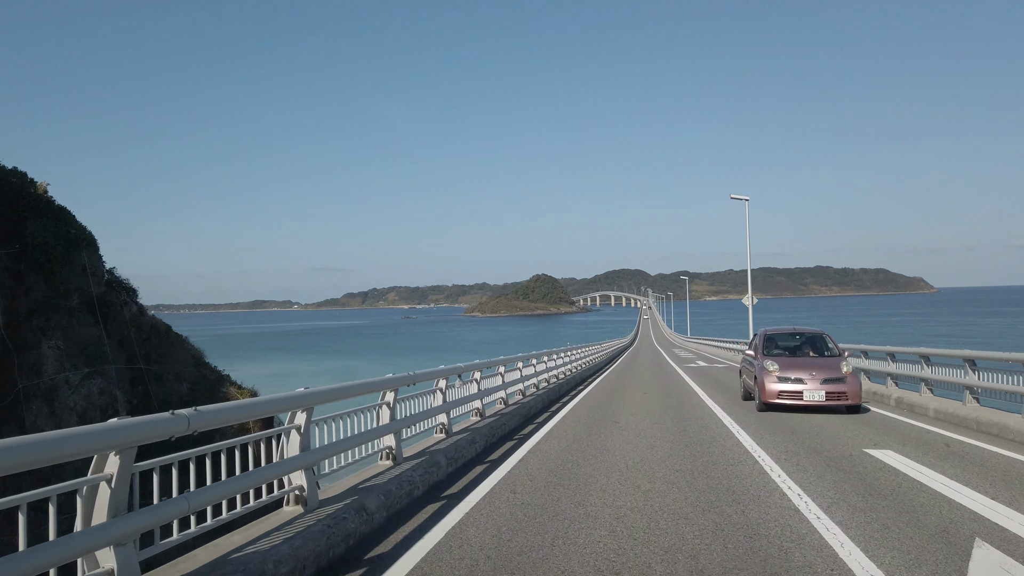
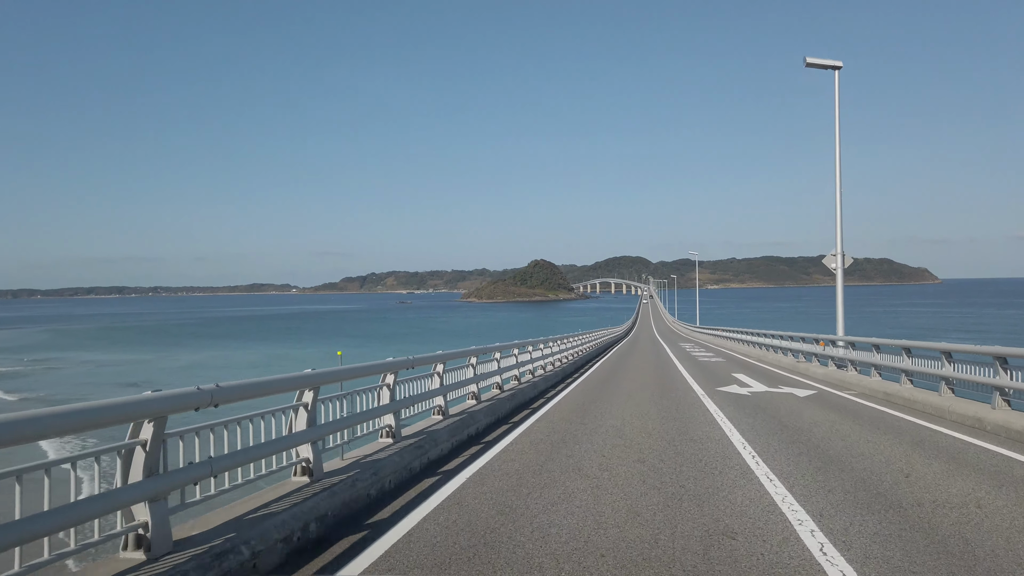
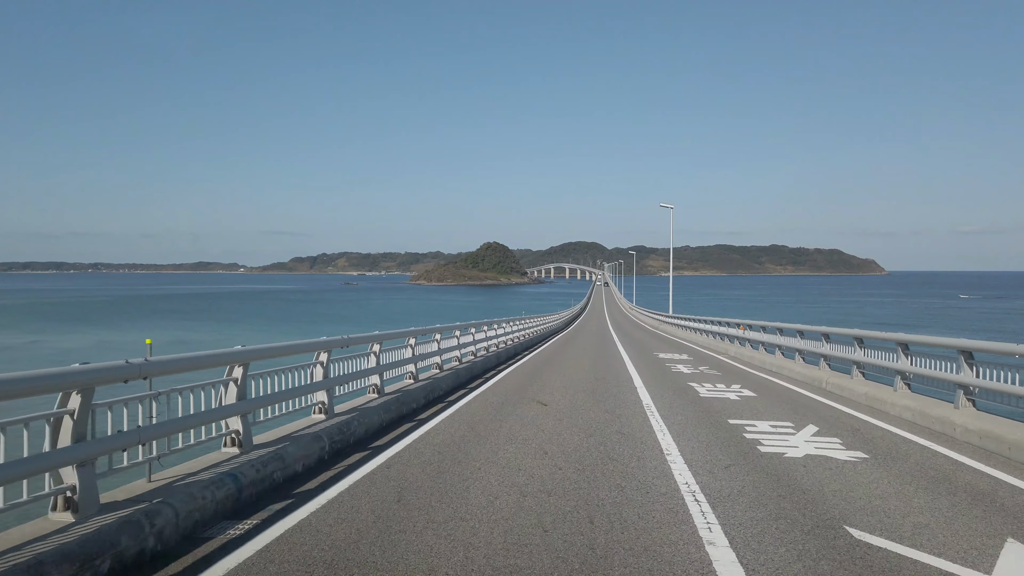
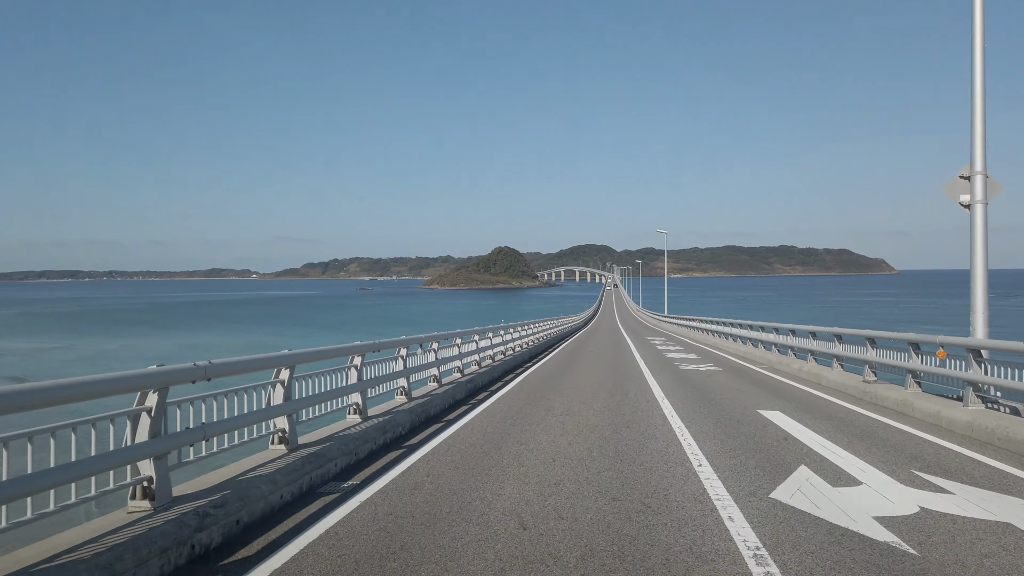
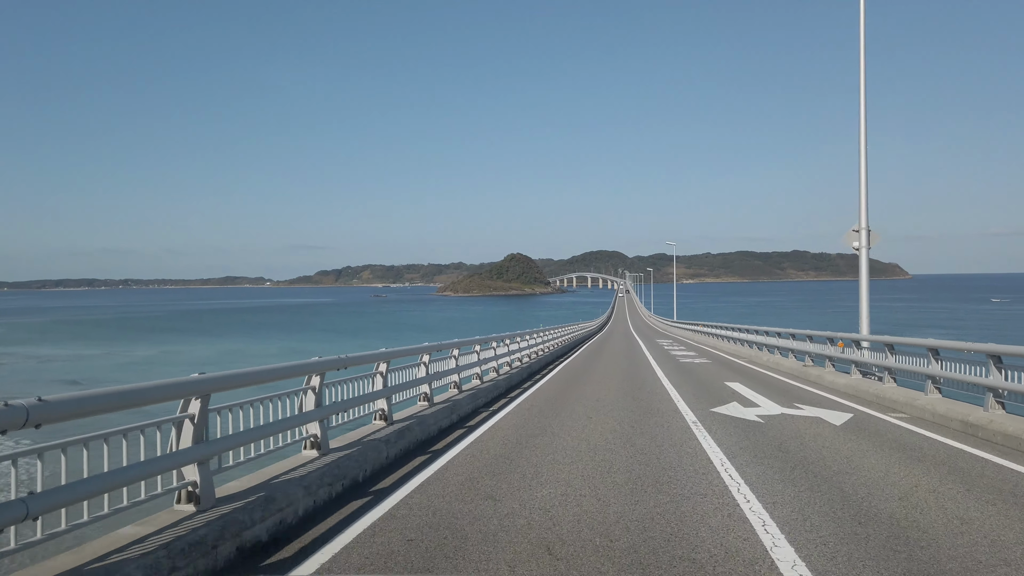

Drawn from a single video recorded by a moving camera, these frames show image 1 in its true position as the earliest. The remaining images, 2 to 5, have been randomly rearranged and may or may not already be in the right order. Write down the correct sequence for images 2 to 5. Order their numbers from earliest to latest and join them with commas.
2, 5, 4, 3
